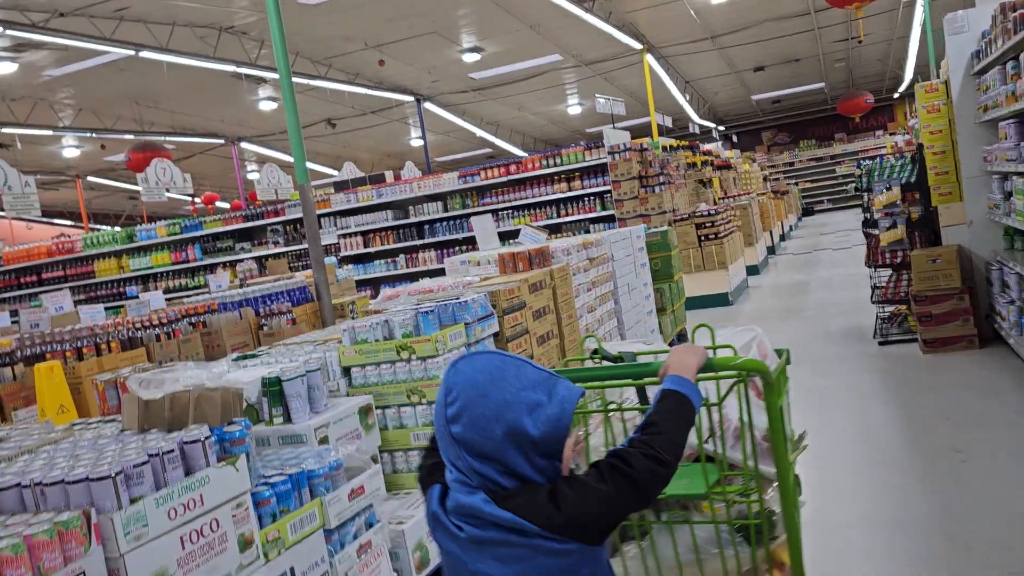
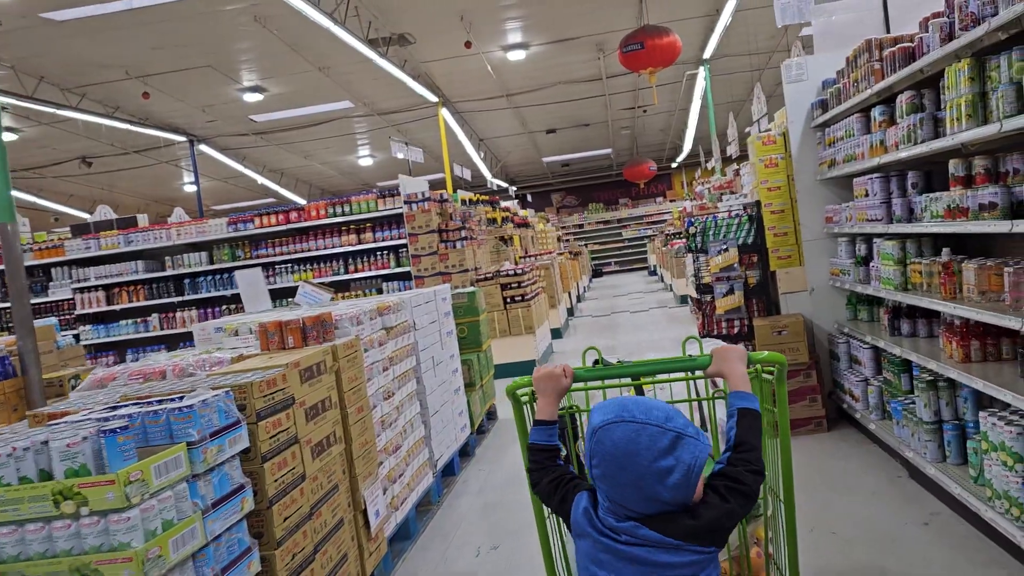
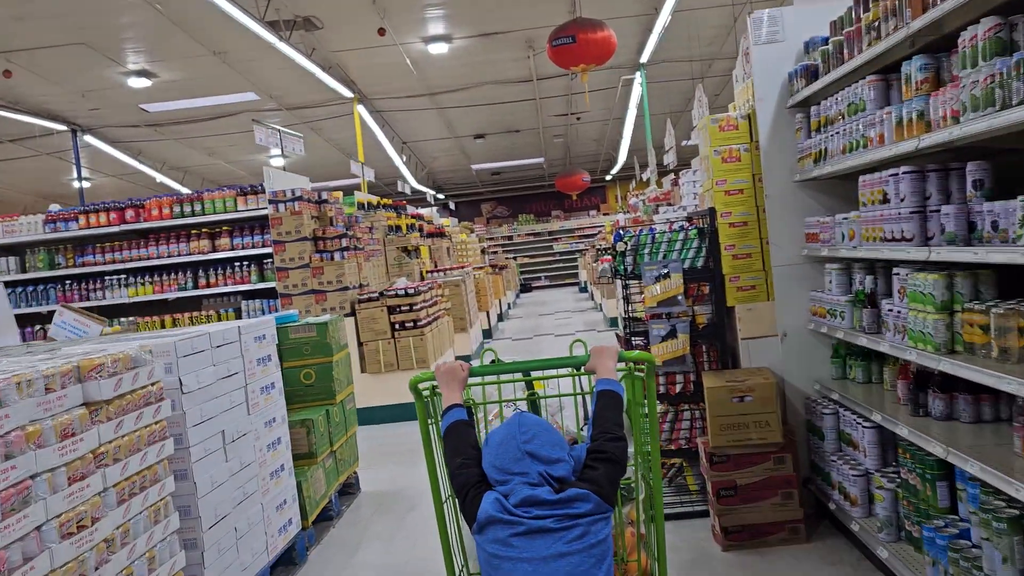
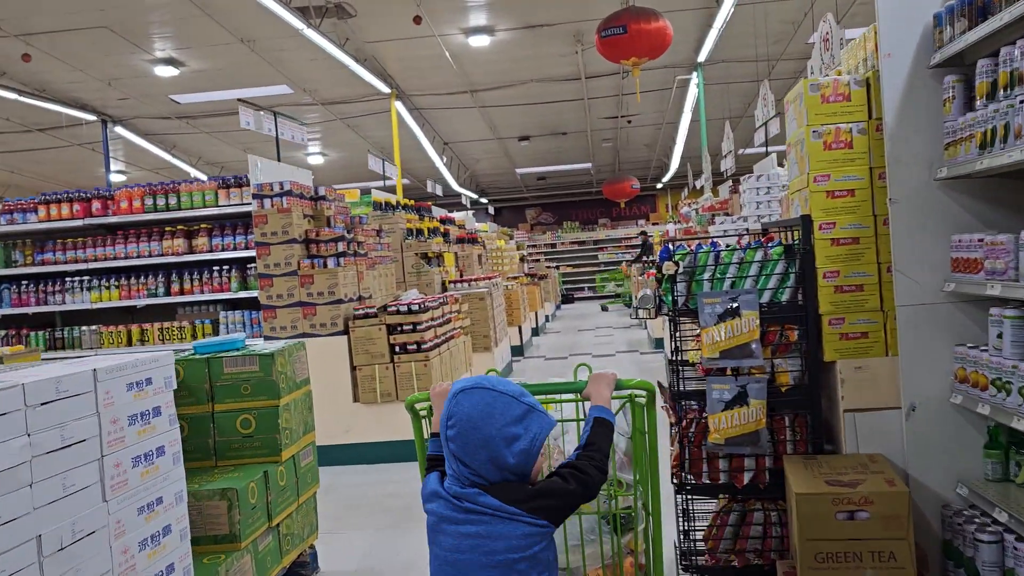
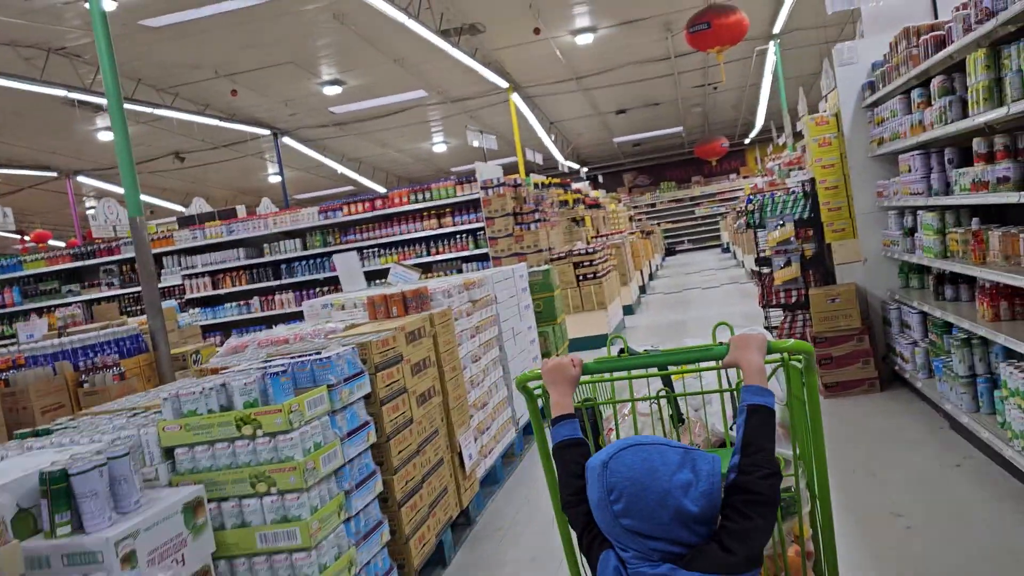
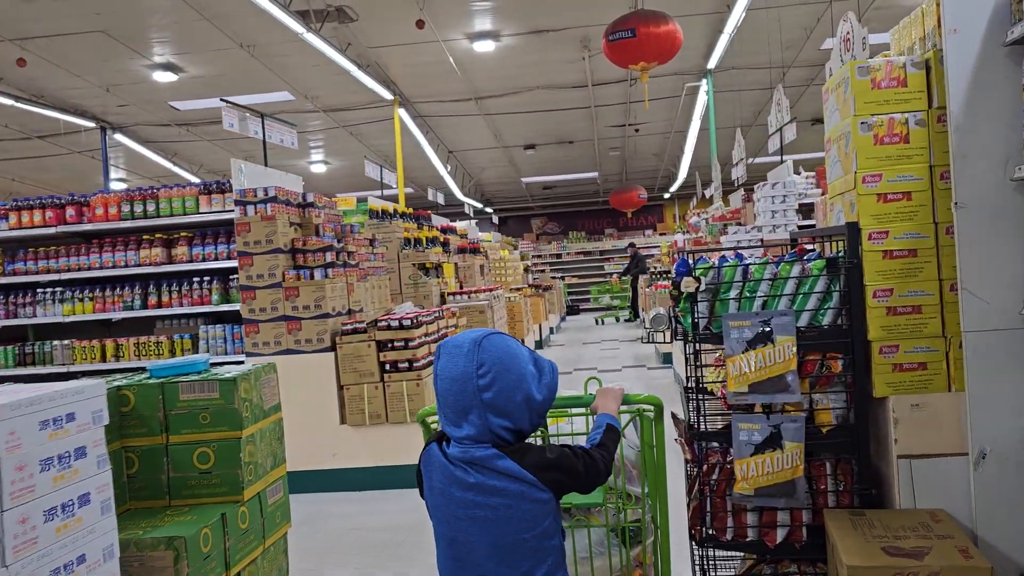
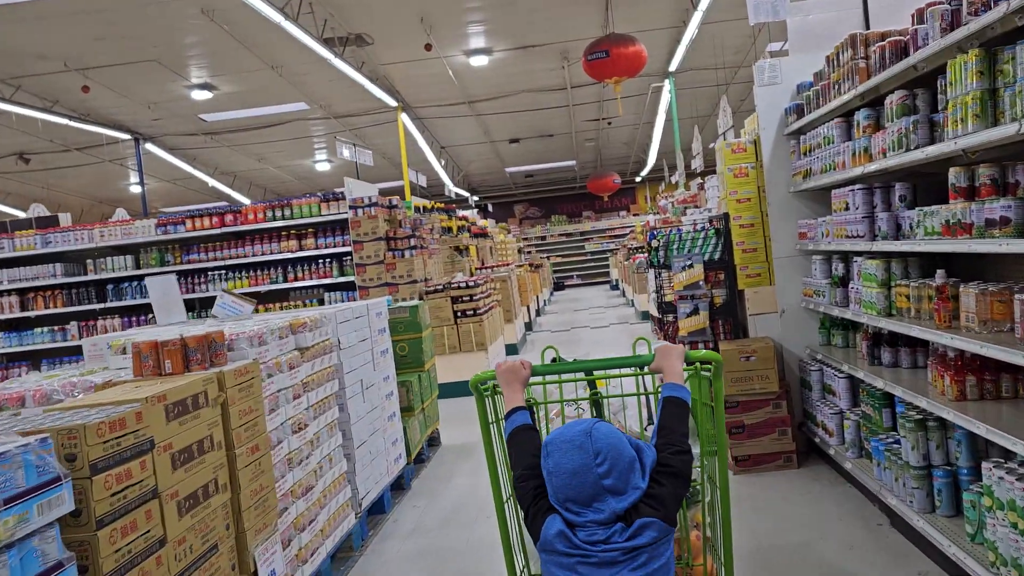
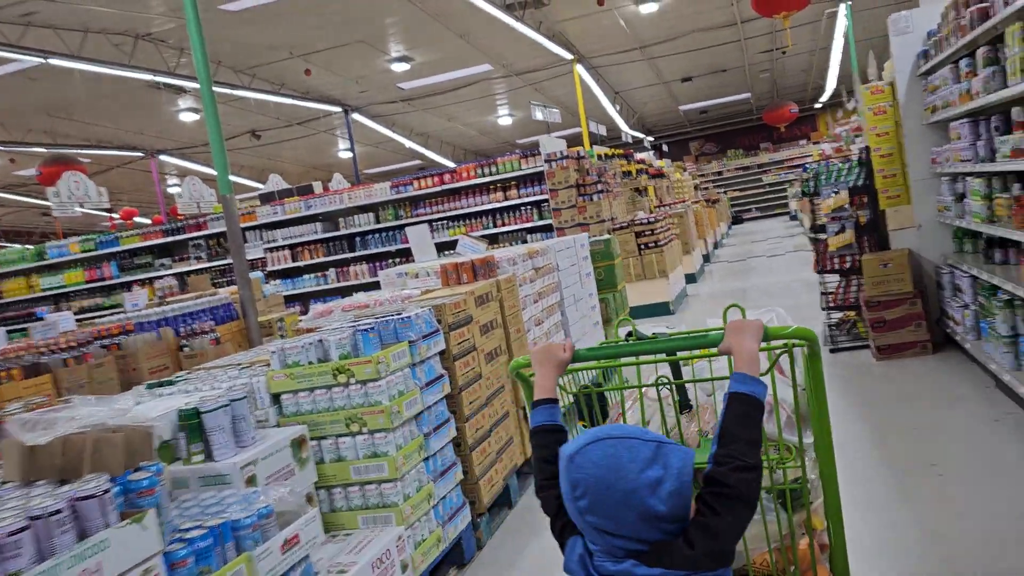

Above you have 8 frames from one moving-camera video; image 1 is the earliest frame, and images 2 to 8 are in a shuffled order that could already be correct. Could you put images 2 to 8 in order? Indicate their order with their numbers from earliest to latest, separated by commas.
8, 5, 2, 7, 3, 4, 6
